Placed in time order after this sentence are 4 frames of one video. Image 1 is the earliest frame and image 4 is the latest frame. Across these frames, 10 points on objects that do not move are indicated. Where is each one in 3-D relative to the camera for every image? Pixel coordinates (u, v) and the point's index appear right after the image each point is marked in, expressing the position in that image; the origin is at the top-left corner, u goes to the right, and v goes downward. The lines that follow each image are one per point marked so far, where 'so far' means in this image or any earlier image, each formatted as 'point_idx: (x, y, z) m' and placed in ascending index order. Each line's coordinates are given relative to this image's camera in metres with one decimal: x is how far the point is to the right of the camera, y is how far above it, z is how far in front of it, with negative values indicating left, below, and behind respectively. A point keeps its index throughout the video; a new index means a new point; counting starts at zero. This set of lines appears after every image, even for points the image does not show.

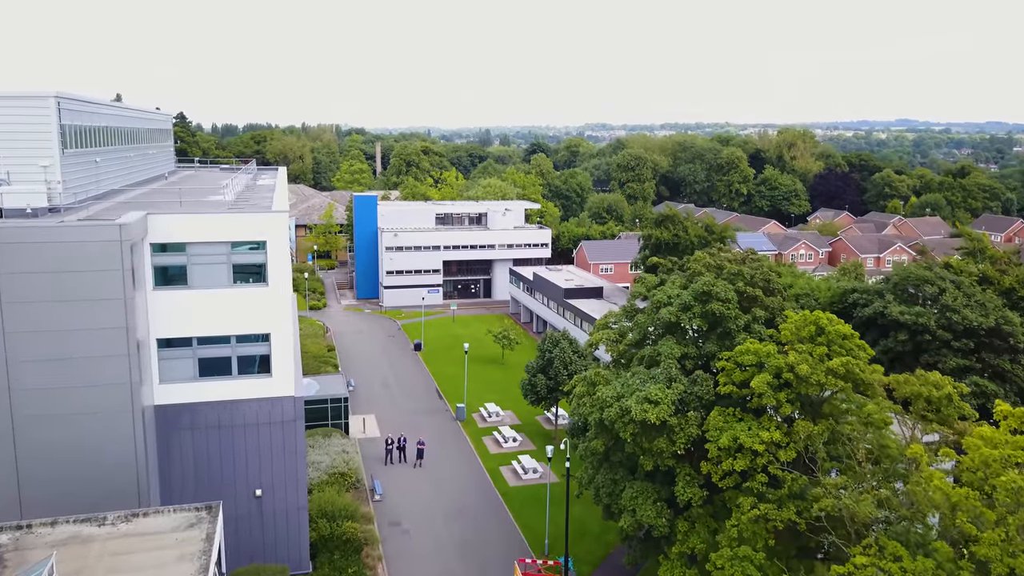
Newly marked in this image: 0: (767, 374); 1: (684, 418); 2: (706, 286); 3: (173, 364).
0: (+5.7, -1.9, +16.6) m
1: (+4.1, -3.1, +17.7) m
2: (+4.9, 0.0, +18.9) m
3: (-9.0, -2.0, +19.9) m
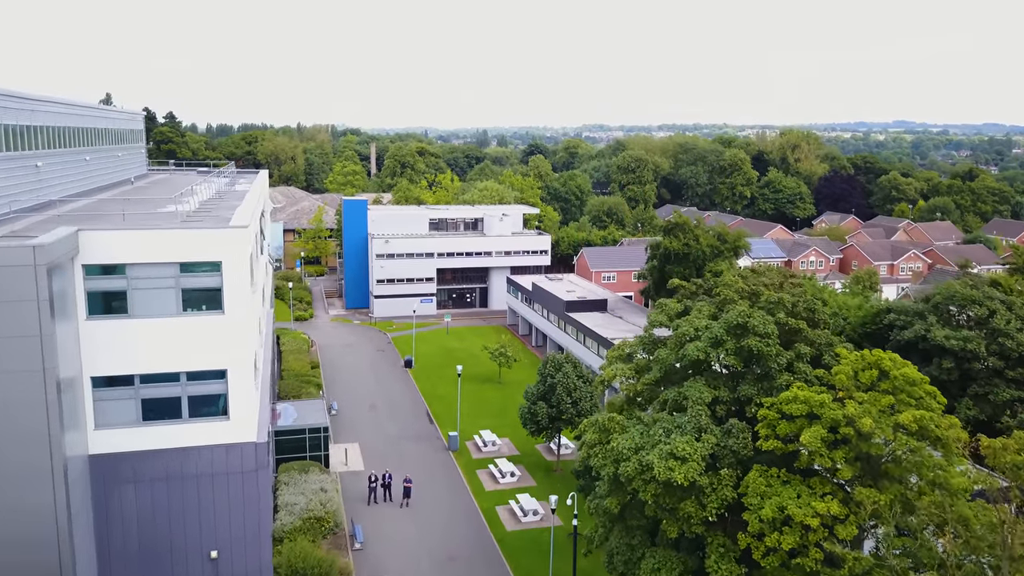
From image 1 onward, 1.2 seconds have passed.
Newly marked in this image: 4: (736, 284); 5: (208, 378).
0: (+5.6, -2.6, +13.7) m
1: (+4.0, -3.7, +14.8) m
2: (+4.9, -0.6, +15.9) m
3: (-9.1, -2.7, +16.9) m
4: (+5.3, +0.1, +17.5) m
5: (-7.1, -2.1, +17.5) m
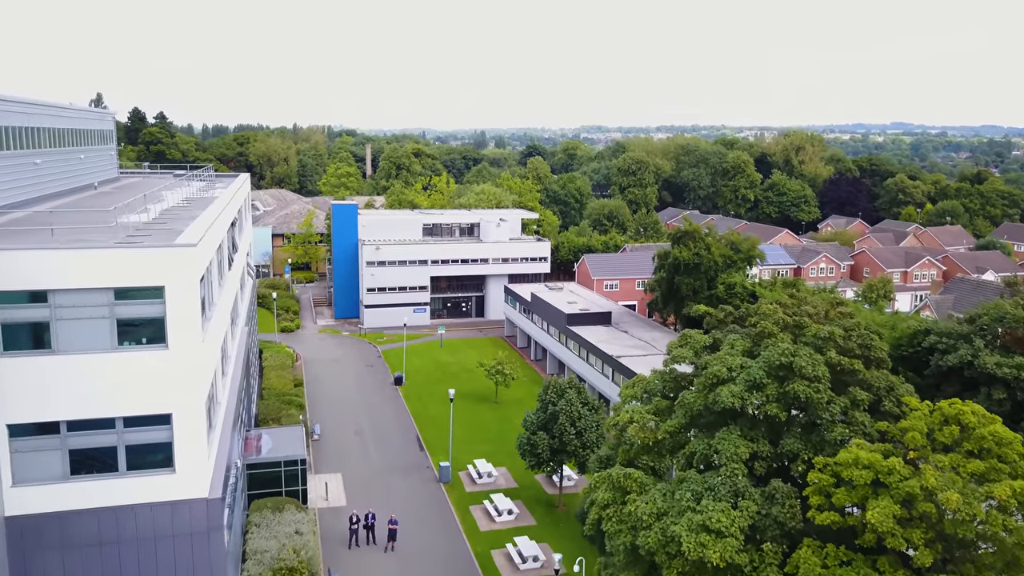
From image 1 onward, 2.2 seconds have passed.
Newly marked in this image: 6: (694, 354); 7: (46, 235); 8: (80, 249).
0: (+5.6, -3.2, +11.0) m
1: (+4.0, -4.3, +12.1) m
2: (+4.8, -1.2, +13.3) m
3: (-9.1, -3.3, +14.2) m
4: (+5.2, -0.5, +14.8) m
5: (-7.2, -2.7, +14.8) m
6: (+3.7, -1.3, +15.3) m
7: (-9.7, +1.1, +15.5) m
8: (-8.0, +0.7, +13.9) m
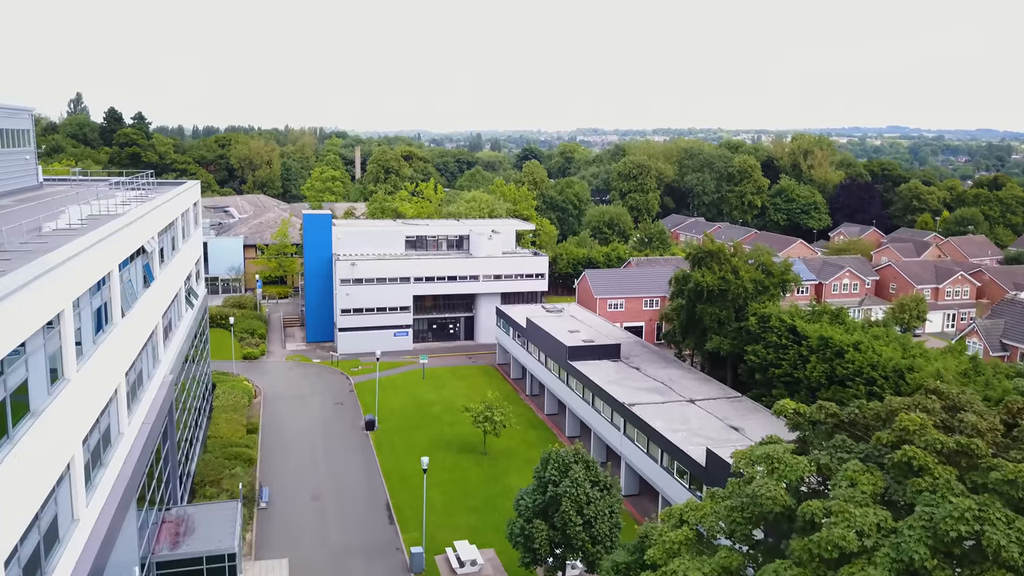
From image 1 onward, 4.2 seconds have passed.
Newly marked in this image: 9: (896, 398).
0: (+5.4, -4.3, +5.4) m
1: (+3.8, -5.5, +6.5) m
2: (+4.6, -2.4, +7.7) m
3: (-9.4, -4.4, +8.5) m
4: (+5.0, -1.7, +9.2) m
5: (-7.4, -3.8, +9.1) m
6: (+3.5, -2.5, +9.7) m
7: (-9.9, -0.1, +9.8) m
8: (-8.3, -0.4, +8.2) m
9: (+5.5, -1.5, +11.7) m
